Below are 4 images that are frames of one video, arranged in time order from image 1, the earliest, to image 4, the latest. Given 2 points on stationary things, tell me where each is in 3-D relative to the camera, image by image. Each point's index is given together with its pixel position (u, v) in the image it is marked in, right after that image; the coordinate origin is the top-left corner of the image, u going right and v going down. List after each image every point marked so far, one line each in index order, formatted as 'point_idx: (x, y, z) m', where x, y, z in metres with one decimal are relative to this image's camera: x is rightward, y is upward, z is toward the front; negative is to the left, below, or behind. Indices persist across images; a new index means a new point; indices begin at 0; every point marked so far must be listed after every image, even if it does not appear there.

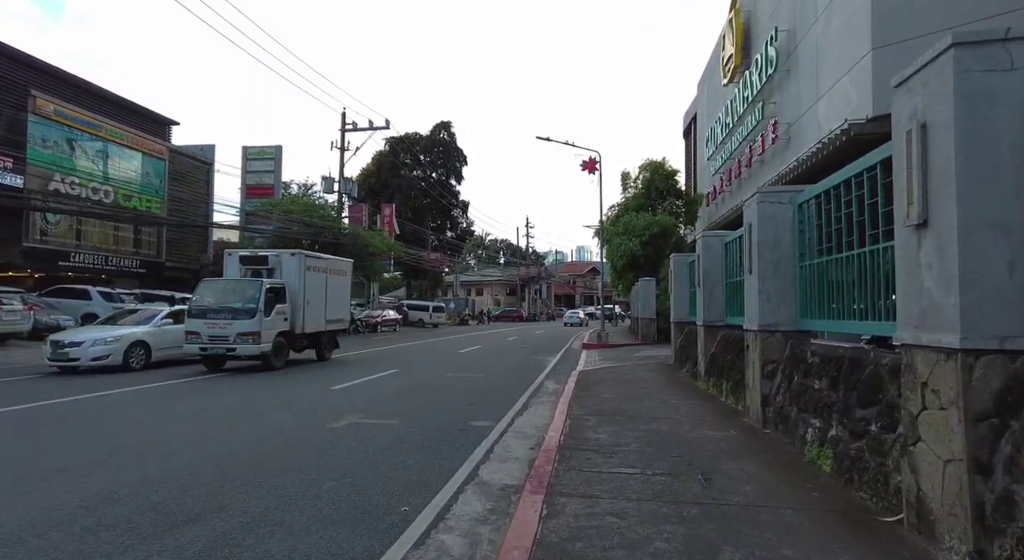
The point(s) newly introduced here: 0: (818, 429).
0: (+2.7, -1.3, +5.0) m
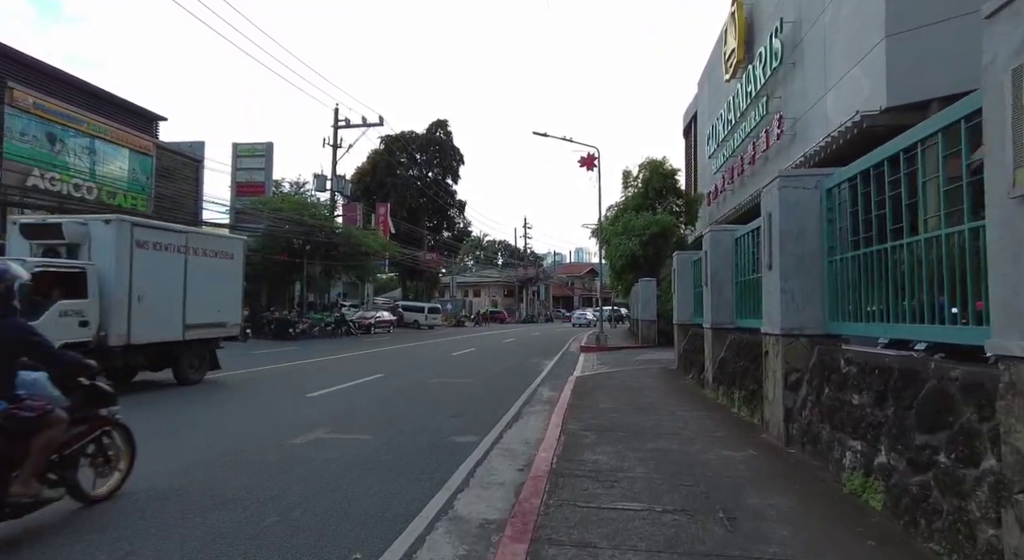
0: (+2.5, -1.3, +4.2) m
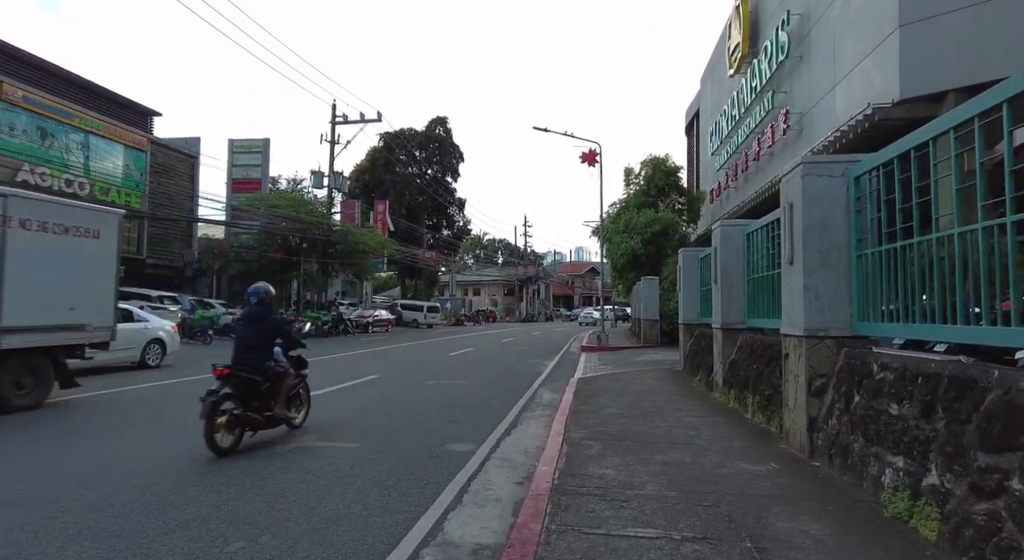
0: (+2.5, -1.2, +3.7) m
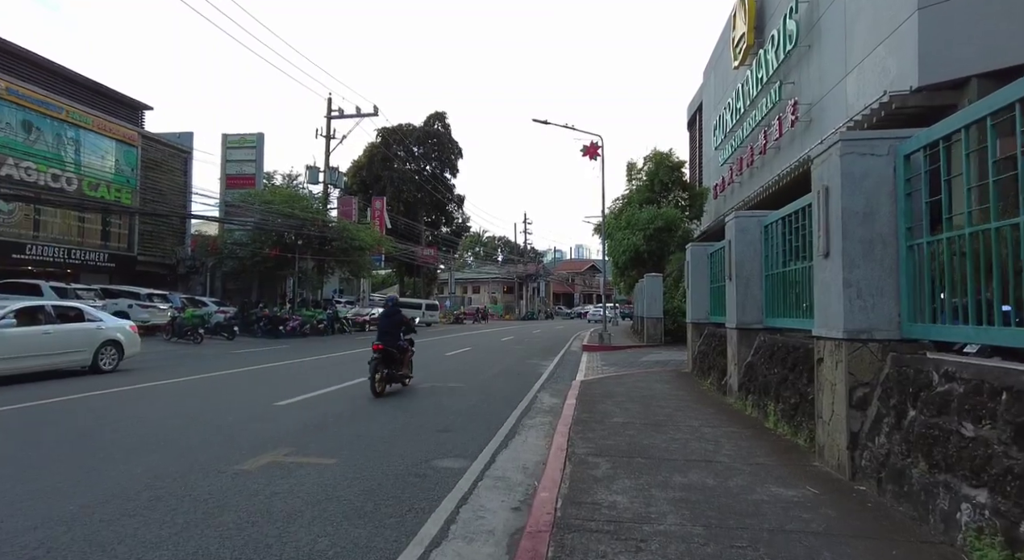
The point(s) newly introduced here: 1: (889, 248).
0: (+2.5, -1.2, +3.0) m
1: (+3.0, +0.3, +4.6) m
